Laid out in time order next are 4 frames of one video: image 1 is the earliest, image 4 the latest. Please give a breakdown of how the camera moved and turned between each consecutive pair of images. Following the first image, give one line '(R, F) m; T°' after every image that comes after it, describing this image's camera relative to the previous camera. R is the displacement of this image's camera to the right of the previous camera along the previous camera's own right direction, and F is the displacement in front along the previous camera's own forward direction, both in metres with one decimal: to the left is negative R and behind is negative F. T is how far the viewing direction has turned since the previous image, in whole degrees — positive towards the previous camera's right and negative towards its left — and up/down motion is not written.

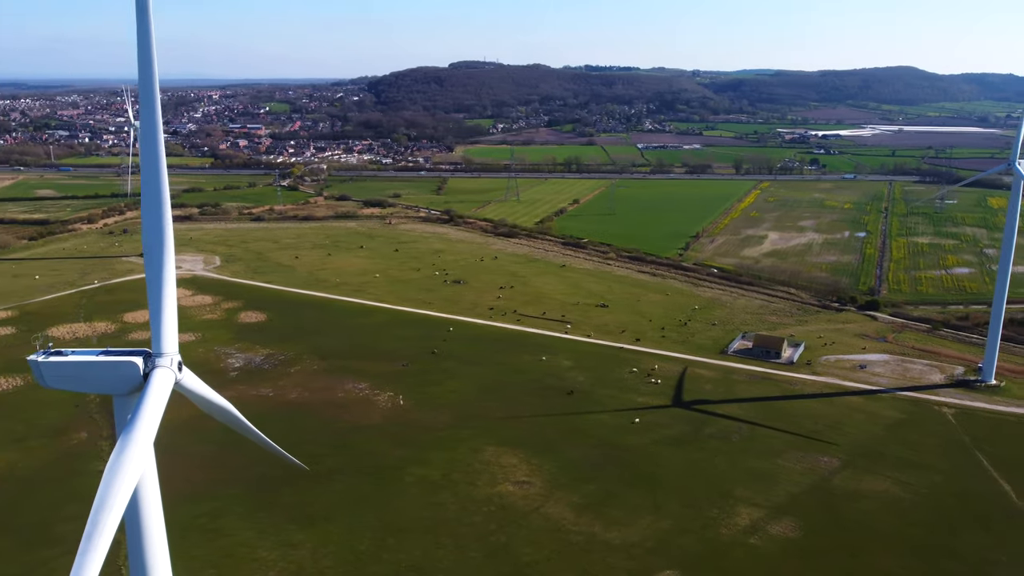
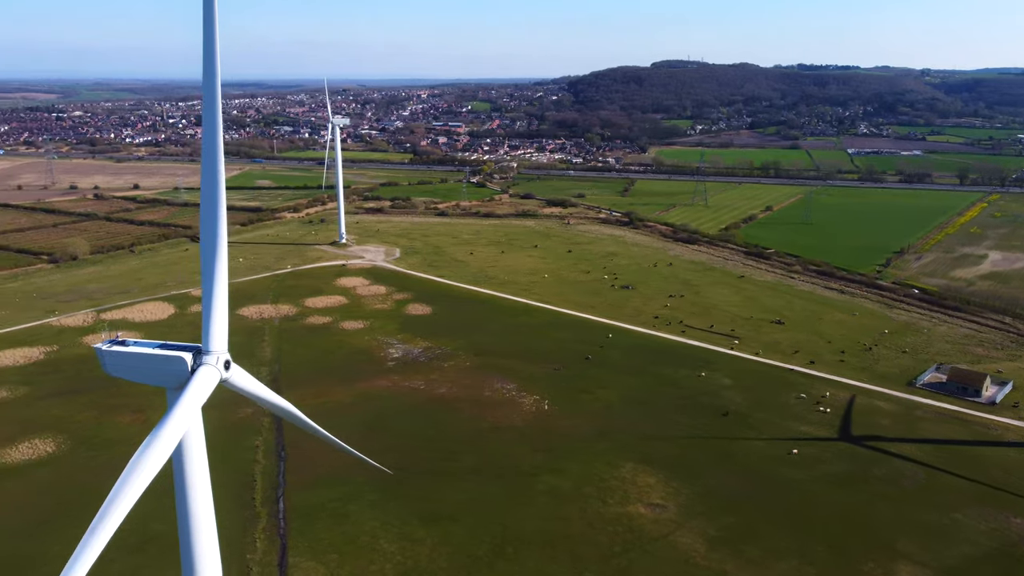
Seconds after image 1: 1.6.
(+1.5, +1.0) m; -14°
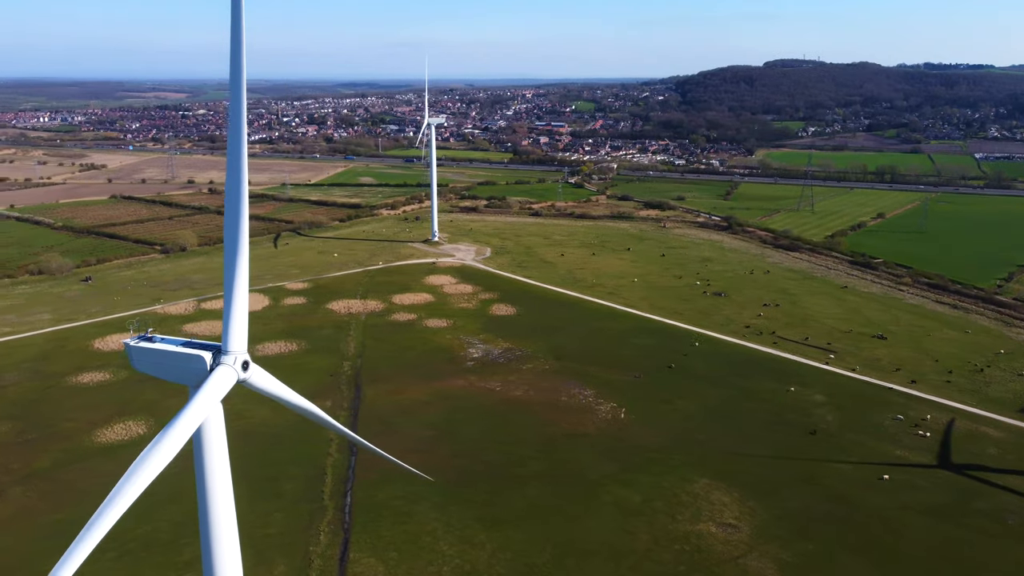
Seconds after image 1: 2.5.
(+0.9, +0.5) m; -7°
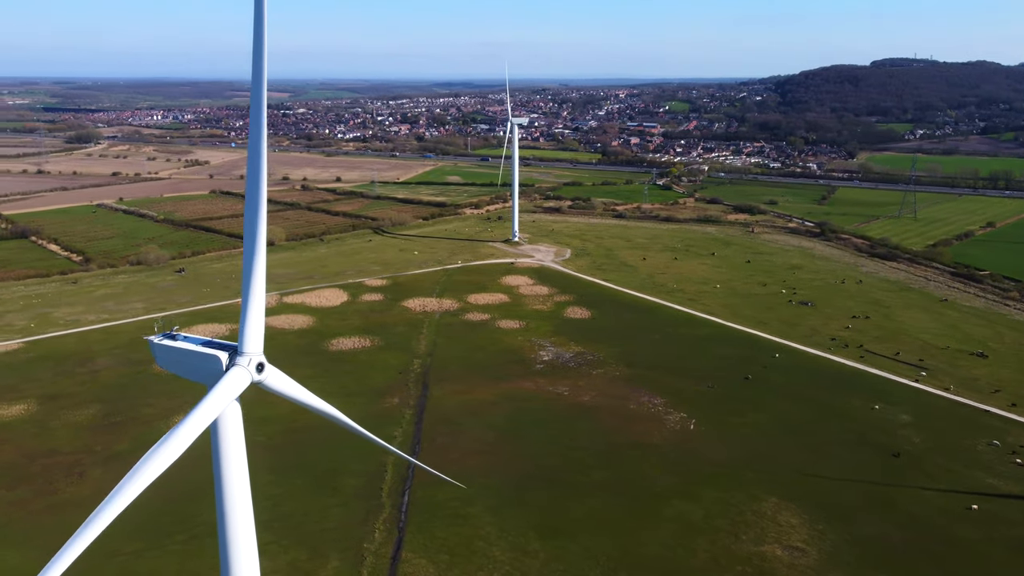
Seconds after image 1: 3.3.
(+0.8, +0.4) m; -6°
